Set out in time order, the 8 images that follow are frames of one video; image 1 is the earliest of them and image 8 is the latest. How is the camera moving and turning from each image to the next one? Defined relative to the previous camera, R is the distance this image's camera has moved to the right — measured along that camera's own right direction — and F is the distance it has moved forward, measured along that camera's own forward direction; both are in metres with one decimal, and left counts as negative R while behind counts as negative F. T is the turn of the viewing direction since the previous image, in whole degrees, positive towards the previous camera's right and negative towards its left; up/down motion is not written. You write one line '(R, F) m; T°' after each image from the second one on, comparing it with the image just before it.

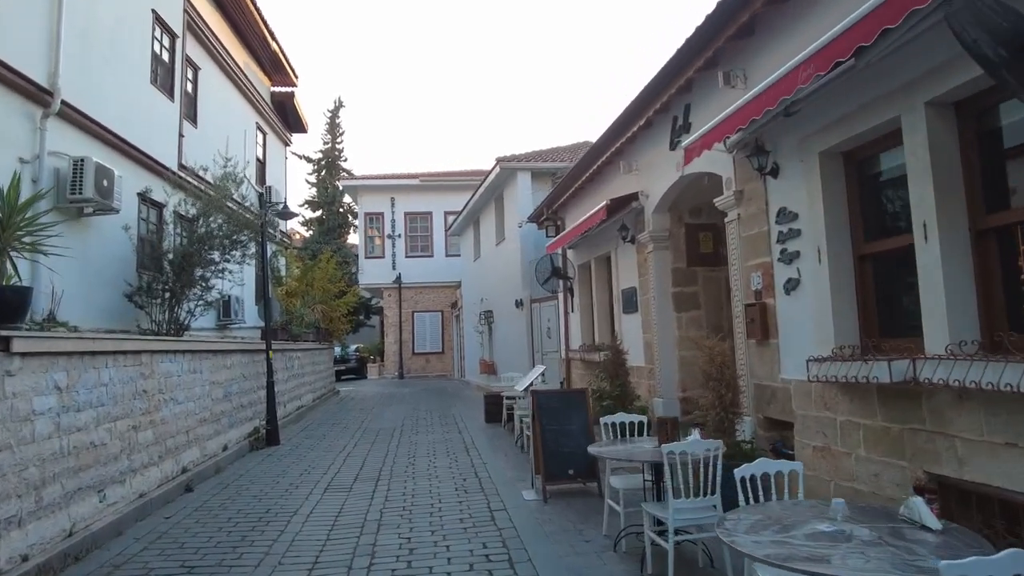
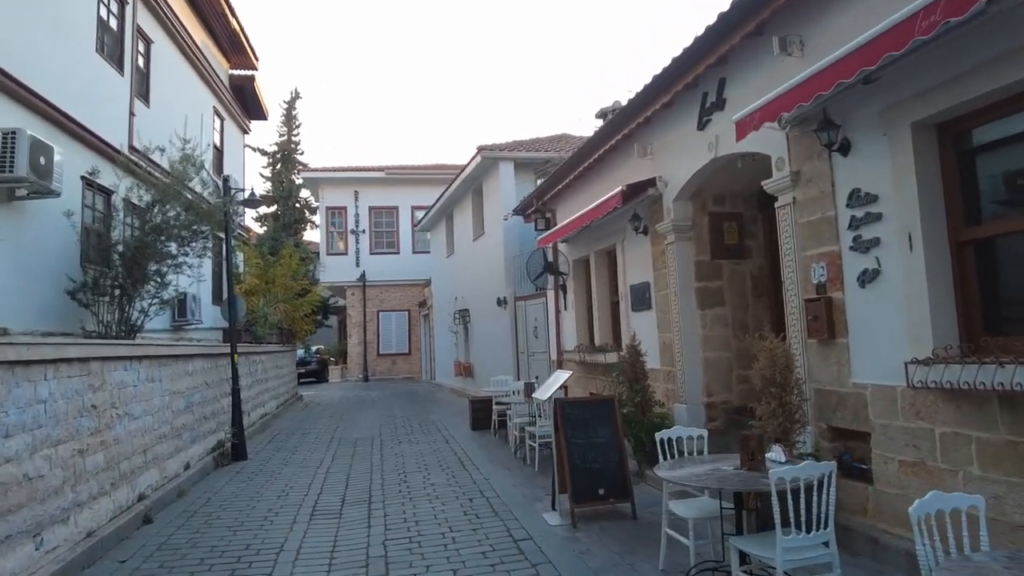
(-0.6, +0.9) m; +4°
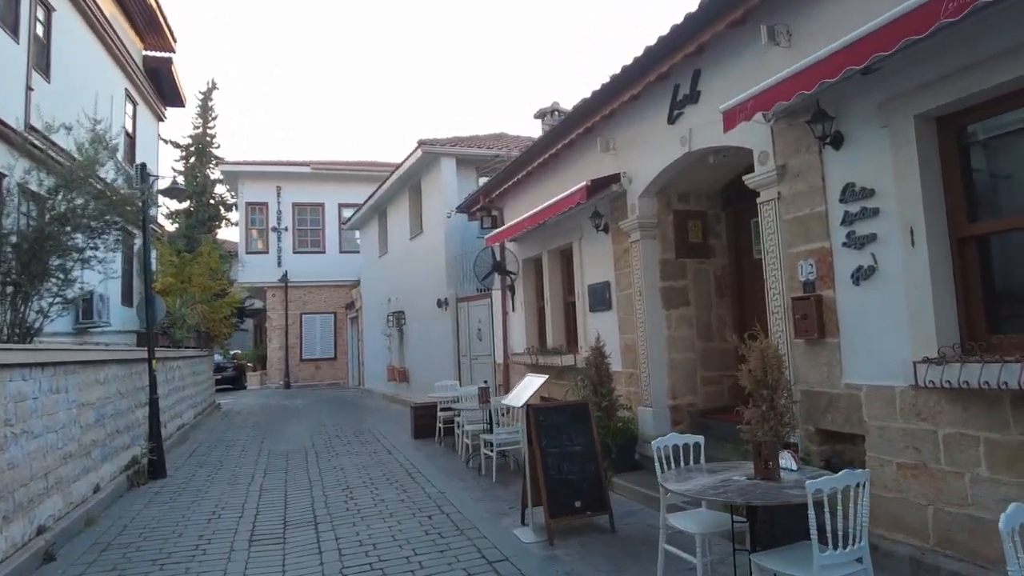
(-0.4, +0.5) m; +7°
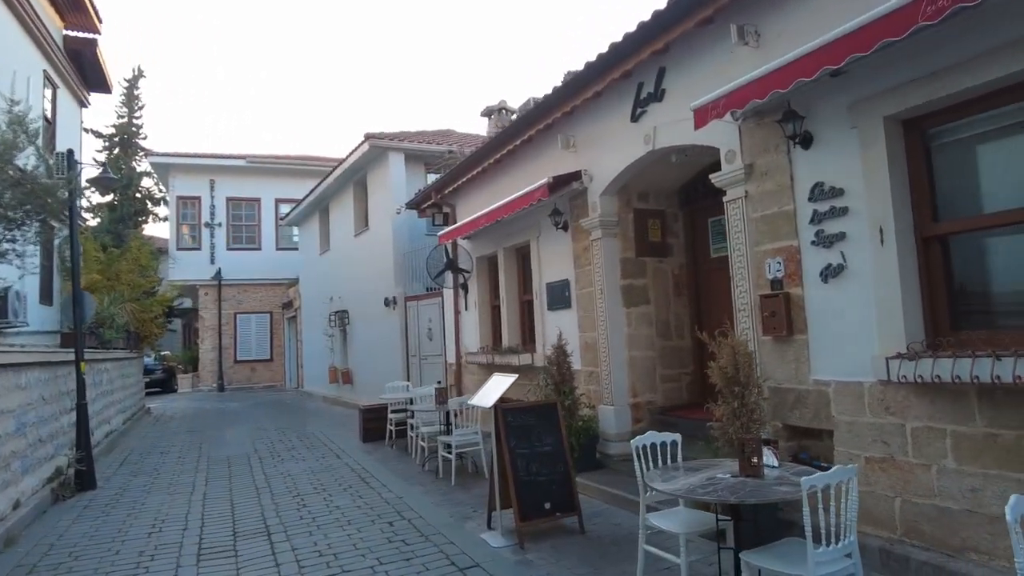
(-0.3, +0.2) m; +6°
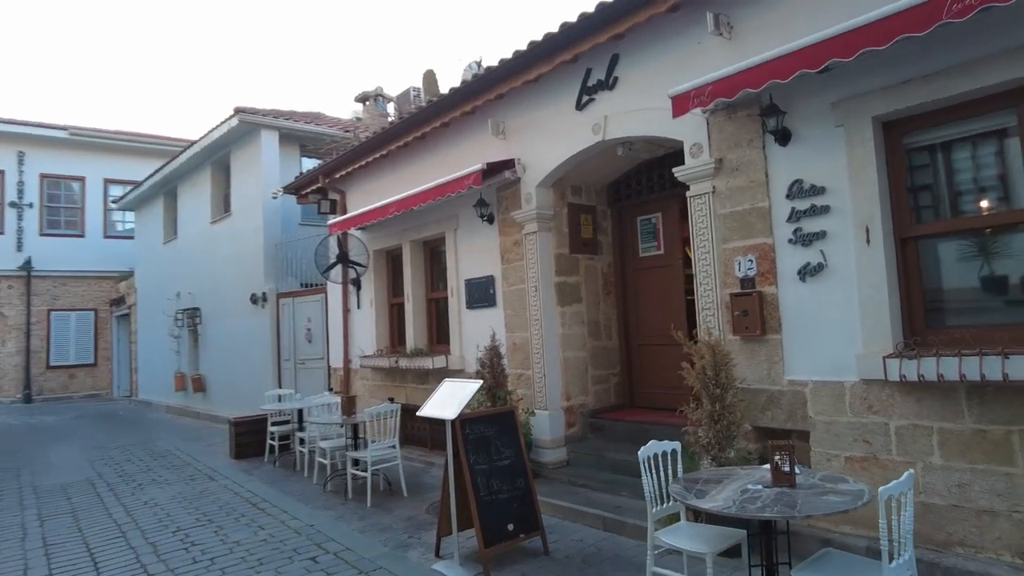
(-0.9, +0.7) m; +14°
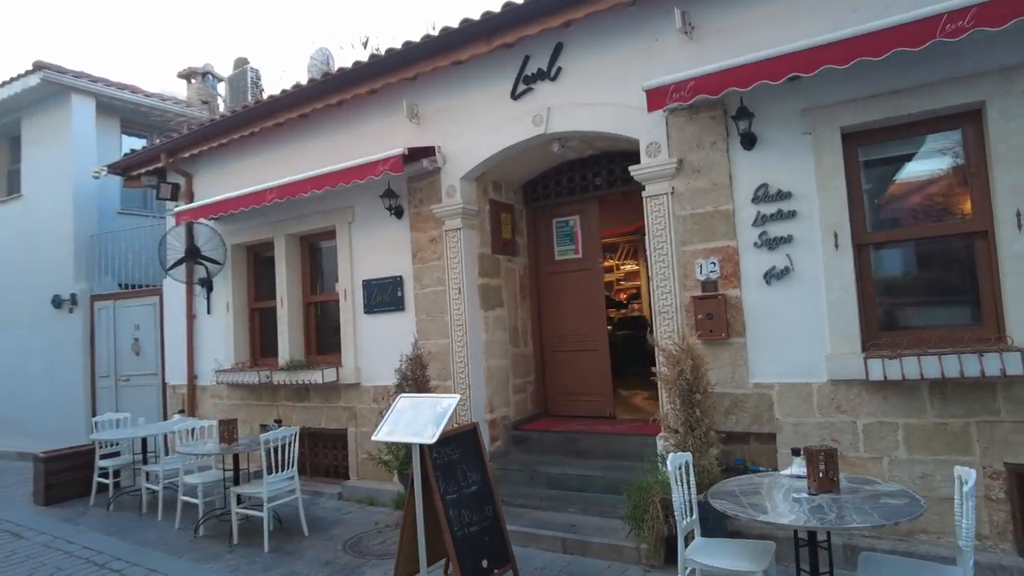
(-1.1, +0.8) m; +17°
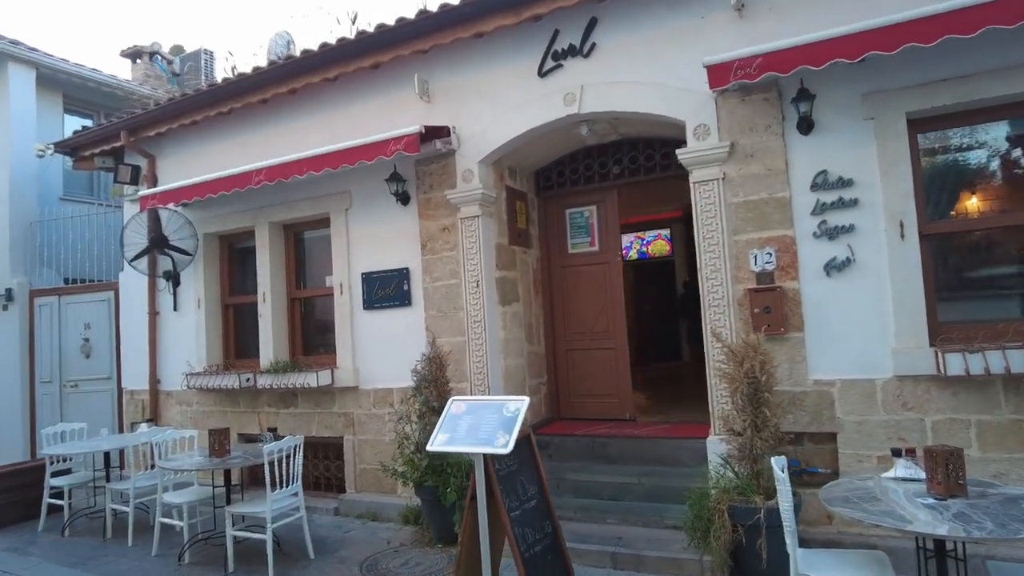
(-0.8, +0.5) m; +6°
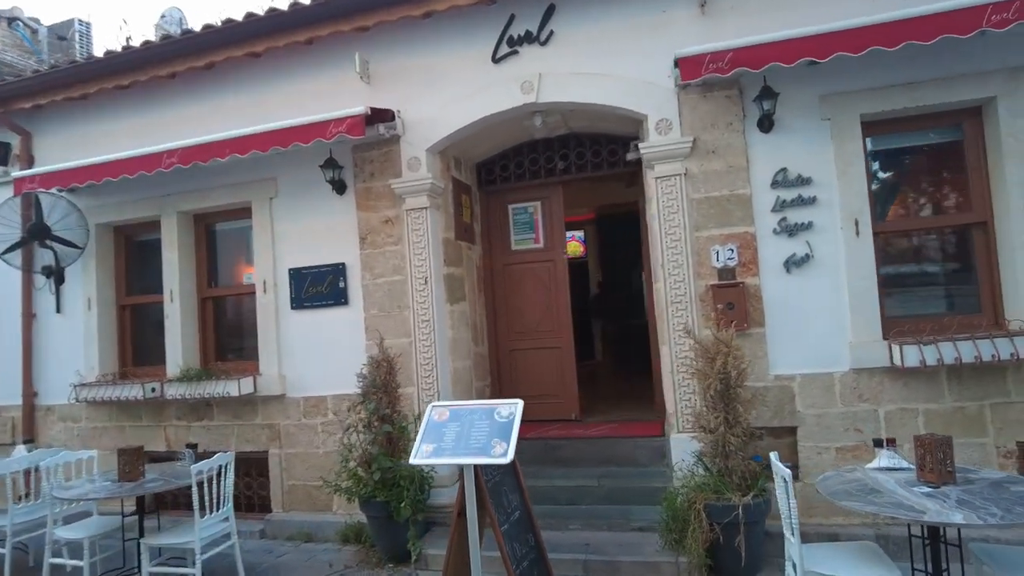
(-0.5, +0.3) m; +10°
